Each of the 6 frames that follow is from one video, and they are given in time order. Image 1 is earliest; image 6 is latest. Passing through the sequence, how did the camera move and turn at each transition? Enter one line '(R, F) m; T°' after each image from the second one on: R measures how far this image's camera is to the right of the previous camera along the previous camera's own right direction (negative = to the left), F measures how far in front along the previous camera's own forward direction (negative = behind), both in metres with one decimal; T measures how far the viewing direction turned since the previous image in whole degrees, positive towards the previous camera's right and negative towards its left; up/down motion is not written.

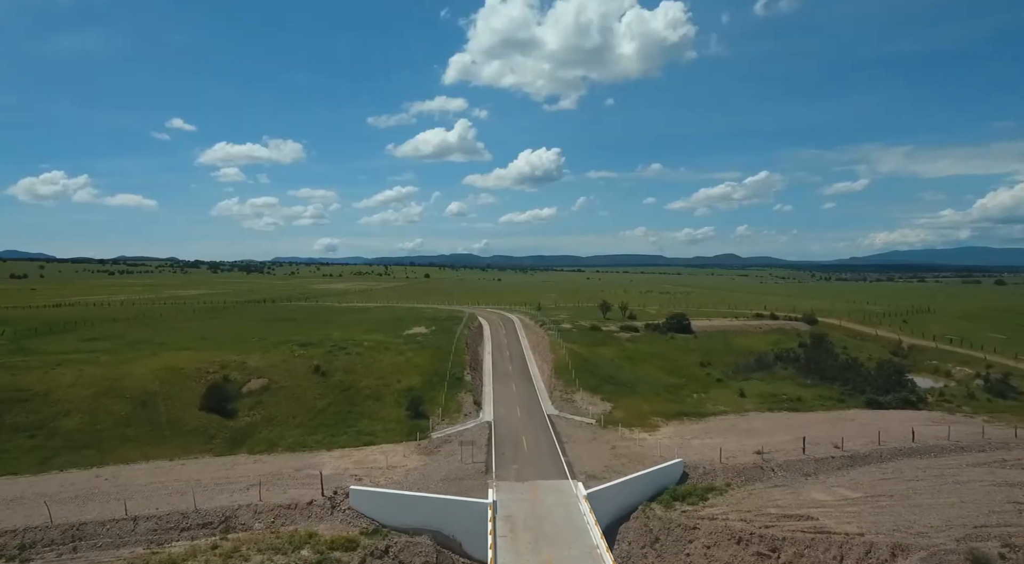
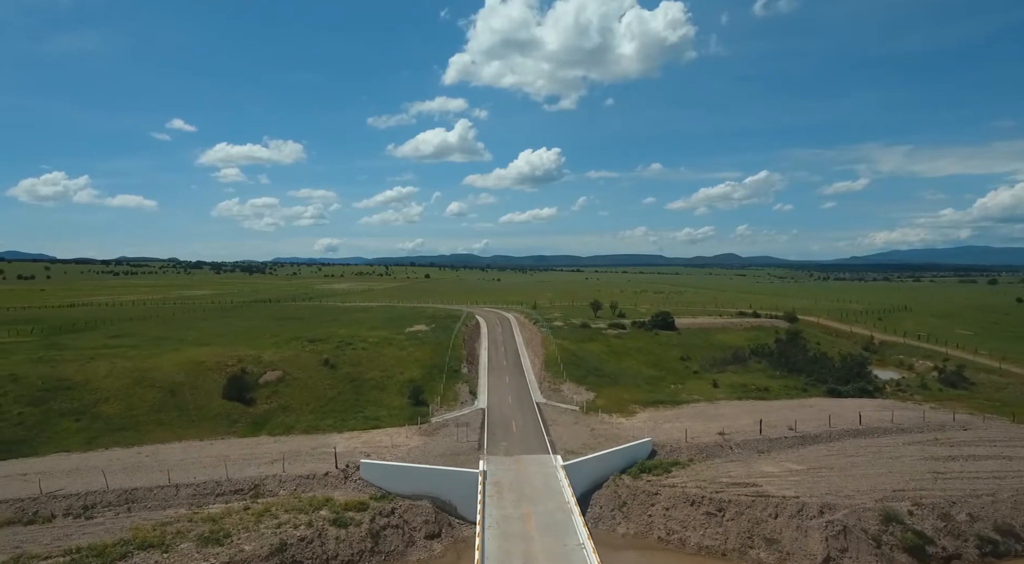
(+0.7, -4.6) m; 0°
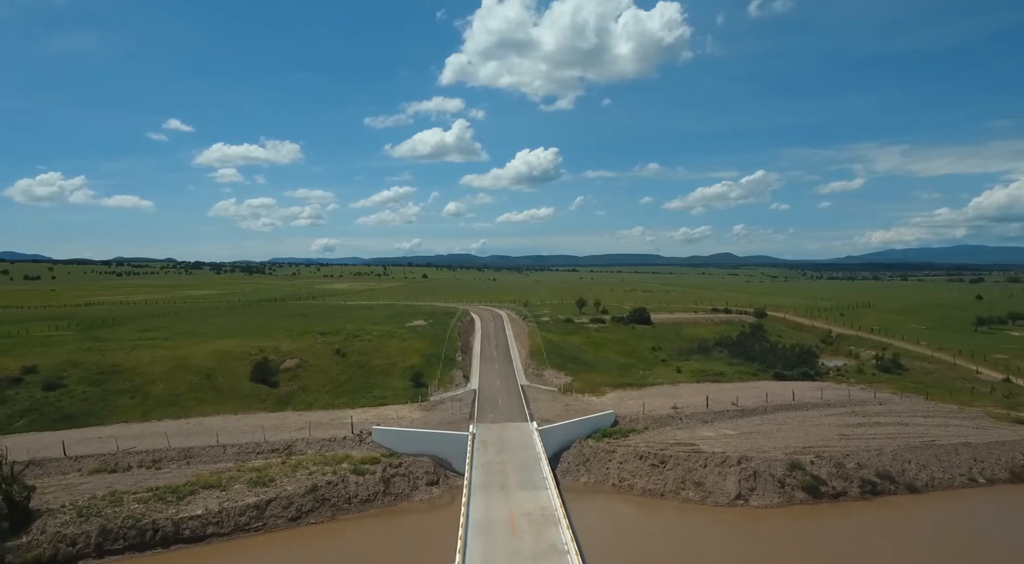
(+0.9, -7.6) m; 0°
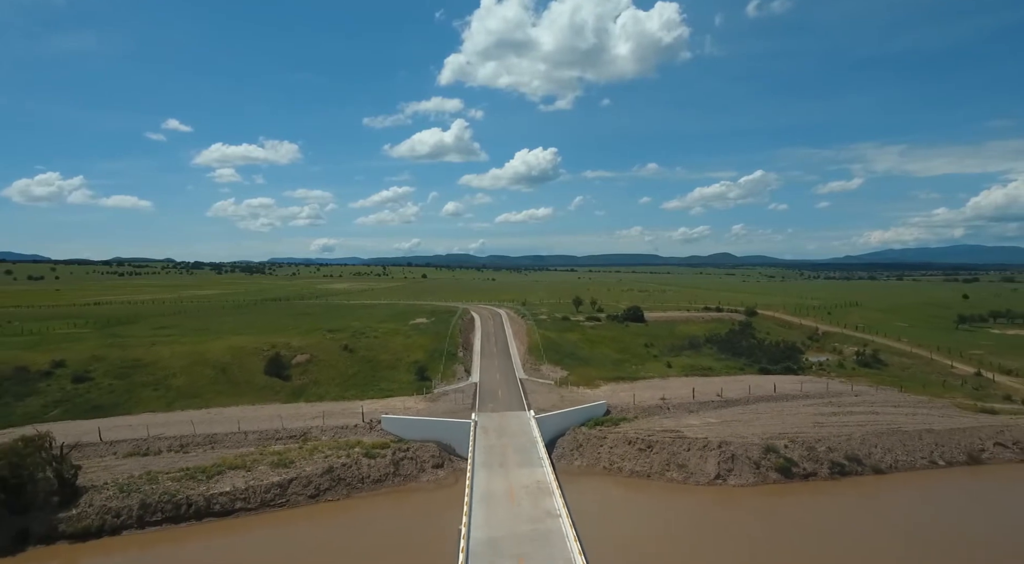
(0.0, -3.3) m; 0°
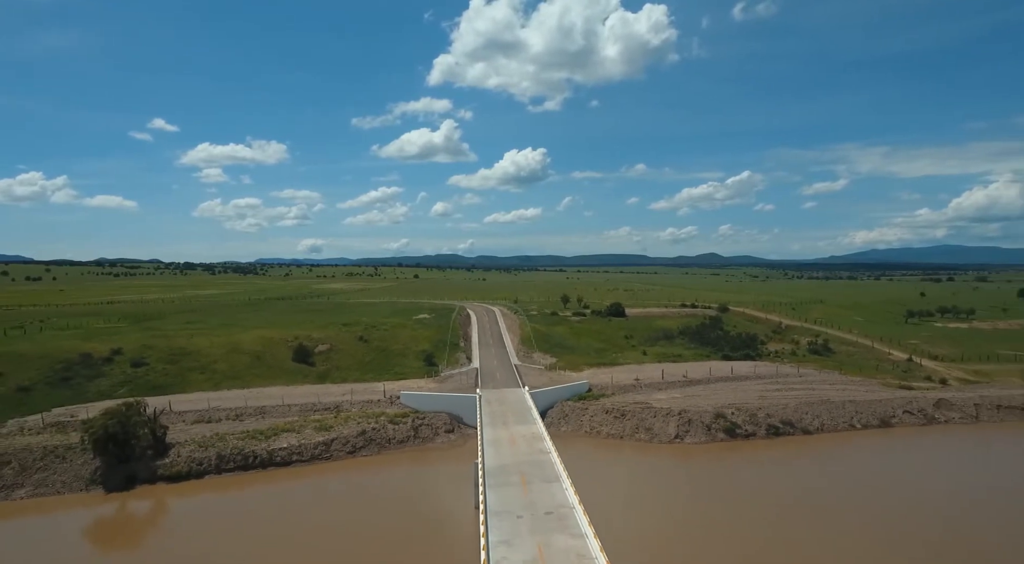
(-0.7, -9.0) m; +1°
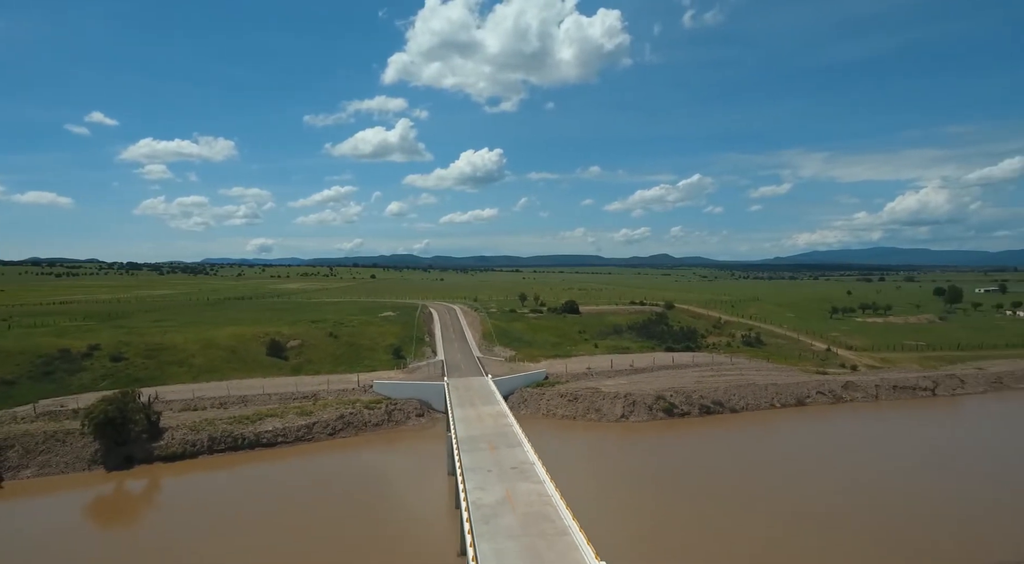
(-0.7, -5.5) m; +4°
